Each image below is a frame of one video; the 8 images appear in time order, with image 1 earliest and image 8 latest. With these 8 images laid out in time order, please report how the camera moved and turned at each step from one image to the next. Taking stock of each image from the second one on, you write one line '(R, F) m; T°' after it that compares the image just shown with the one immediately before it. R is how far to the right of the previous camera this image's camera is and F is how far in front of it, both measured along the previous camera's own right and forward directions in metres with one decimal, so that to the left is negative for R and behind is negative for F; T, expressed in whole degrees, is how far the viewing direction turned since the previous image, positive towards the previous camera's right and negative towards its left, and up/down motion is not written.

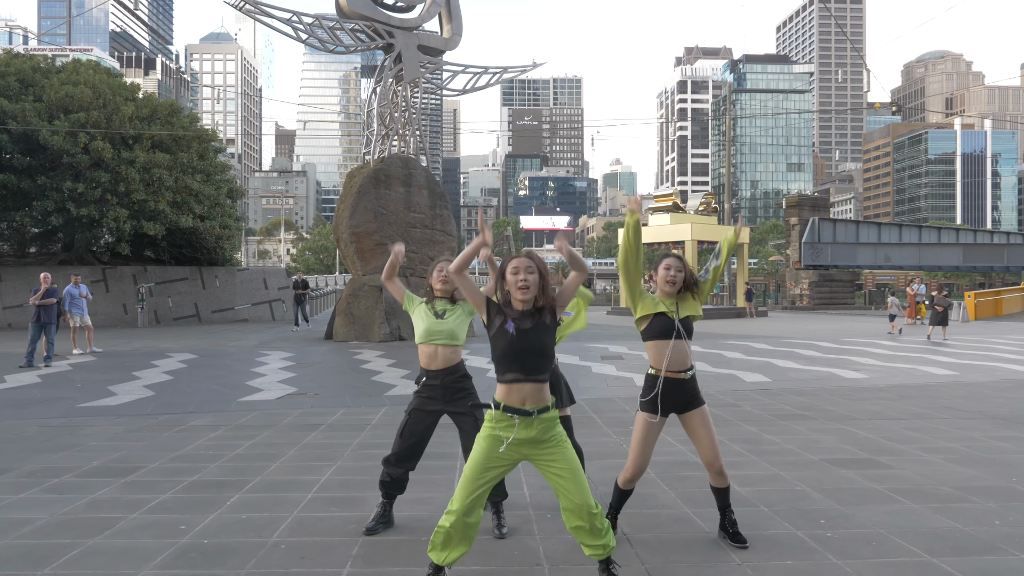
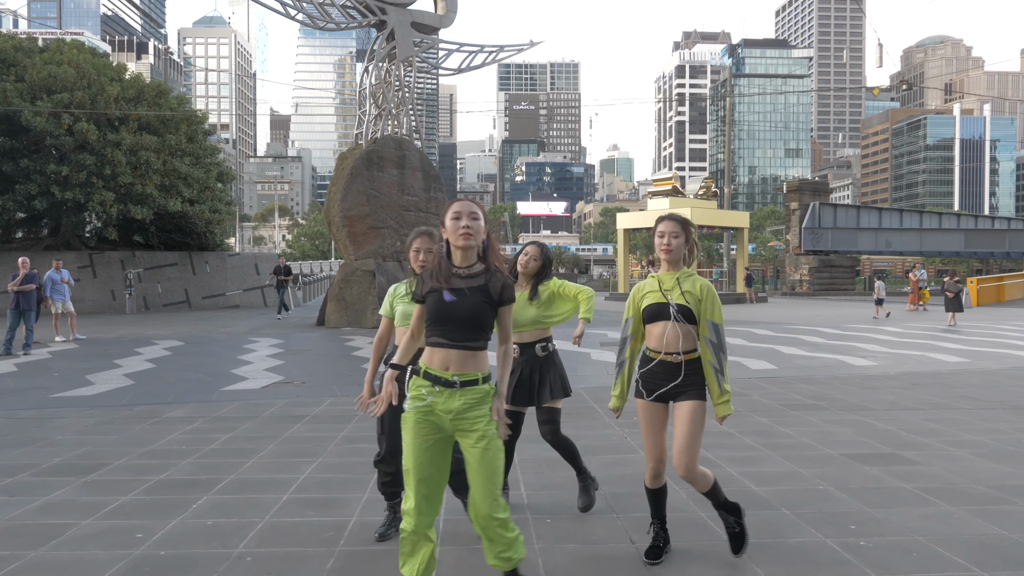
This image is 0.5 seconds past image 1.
(0.0, +0.5) m; 0°
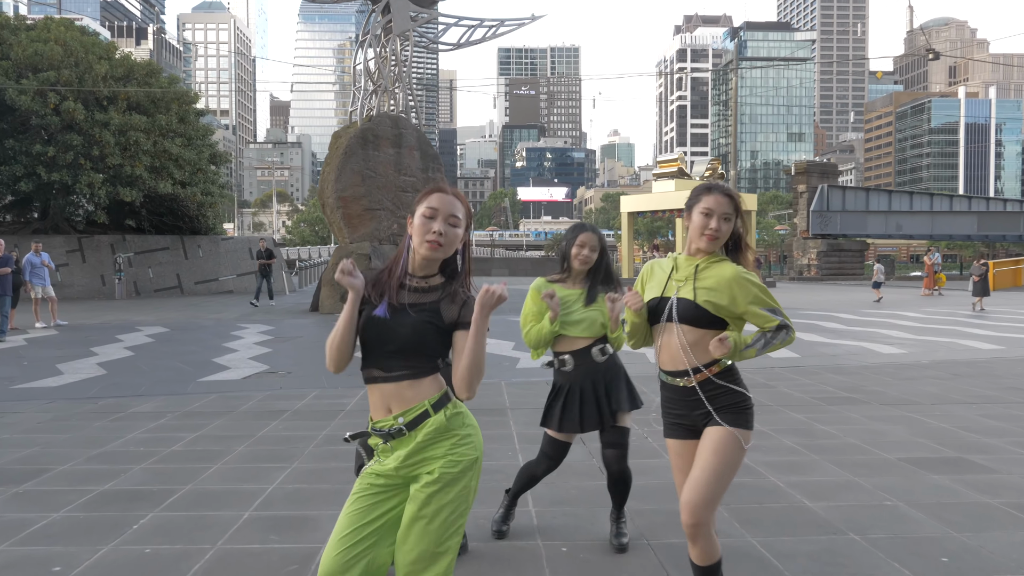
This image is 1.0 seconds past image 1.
(0.0, +0.8) m; 0°
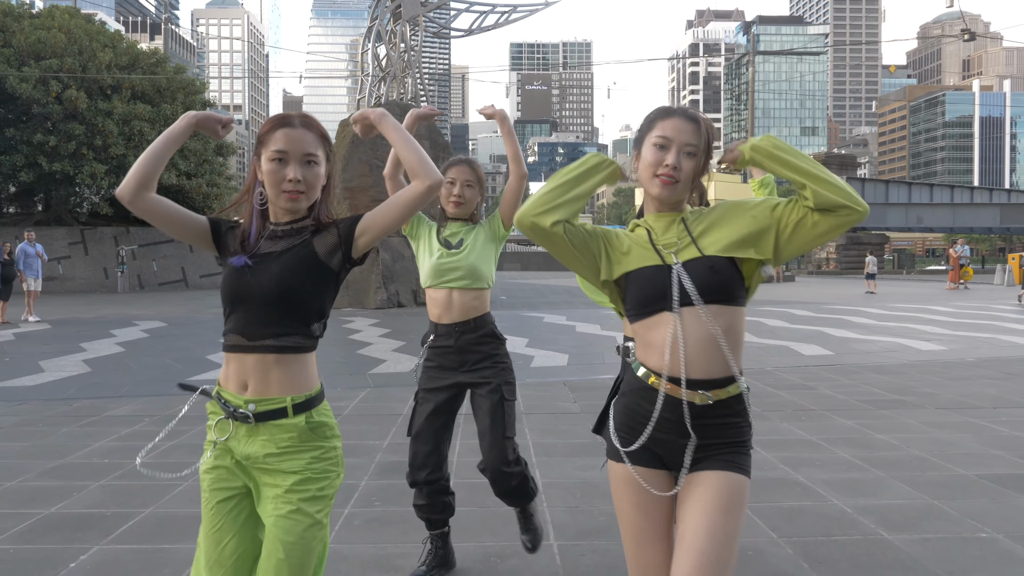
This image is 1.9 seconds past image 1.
(0.0, +0.7) m; -1°
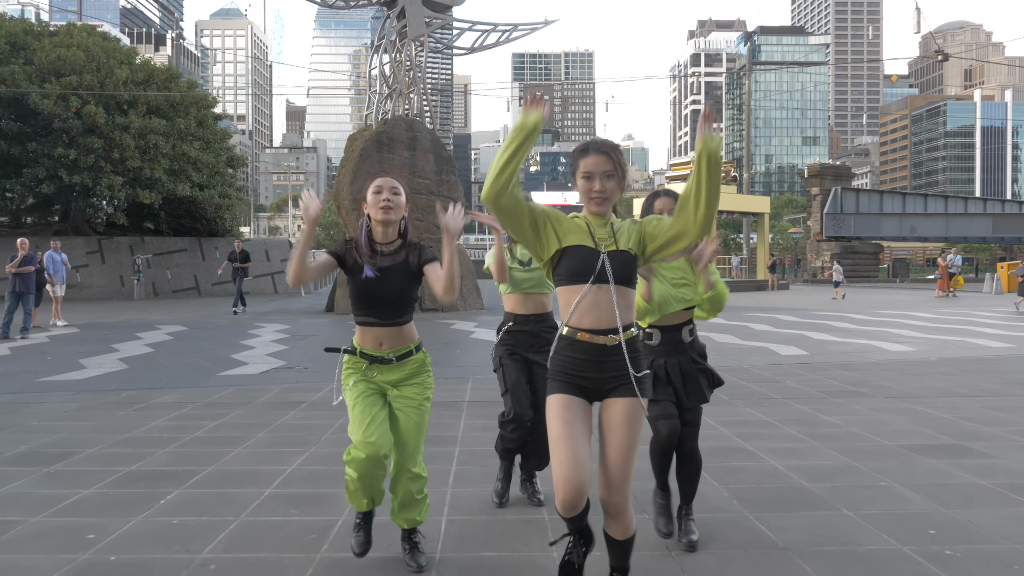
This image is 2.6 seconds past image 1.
(0.0, -0.9) m; 0°
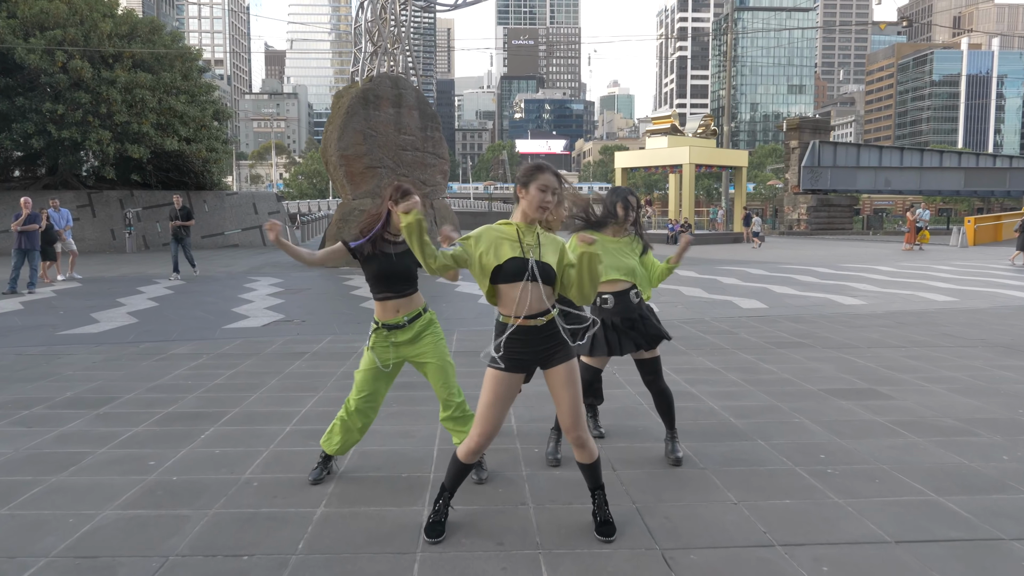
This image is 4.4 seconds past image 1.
(0.0, -0.8) m; +1°
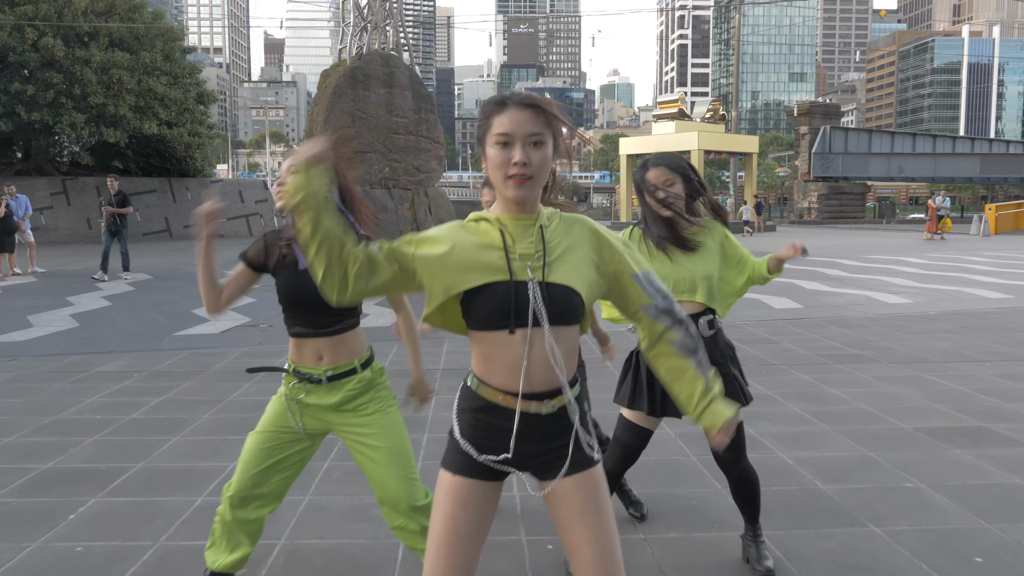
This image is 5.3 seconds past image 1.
(0.0, +1.5) m; 0°
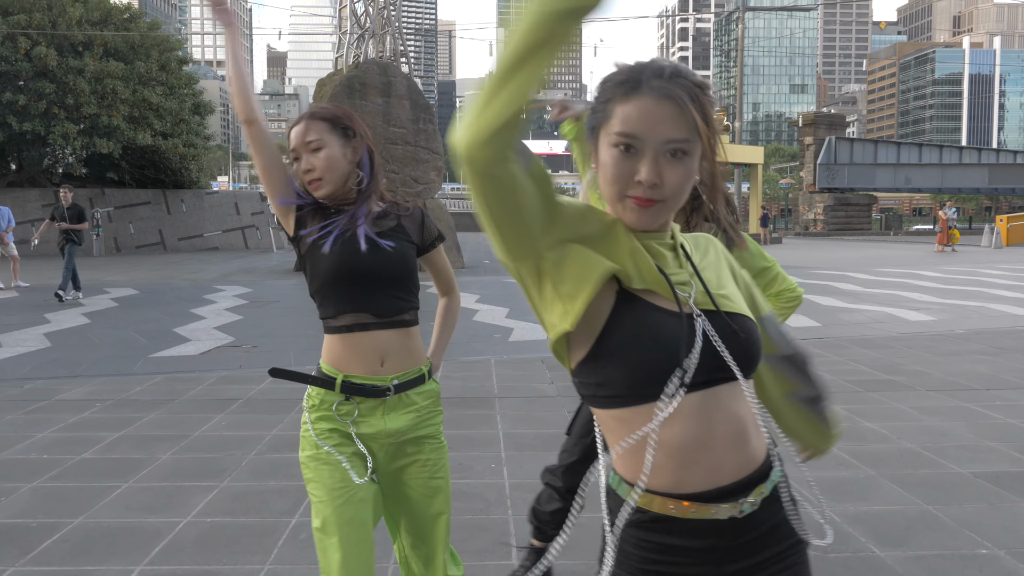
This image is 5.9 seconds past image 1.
(0.0, +0.6) m; 0°
